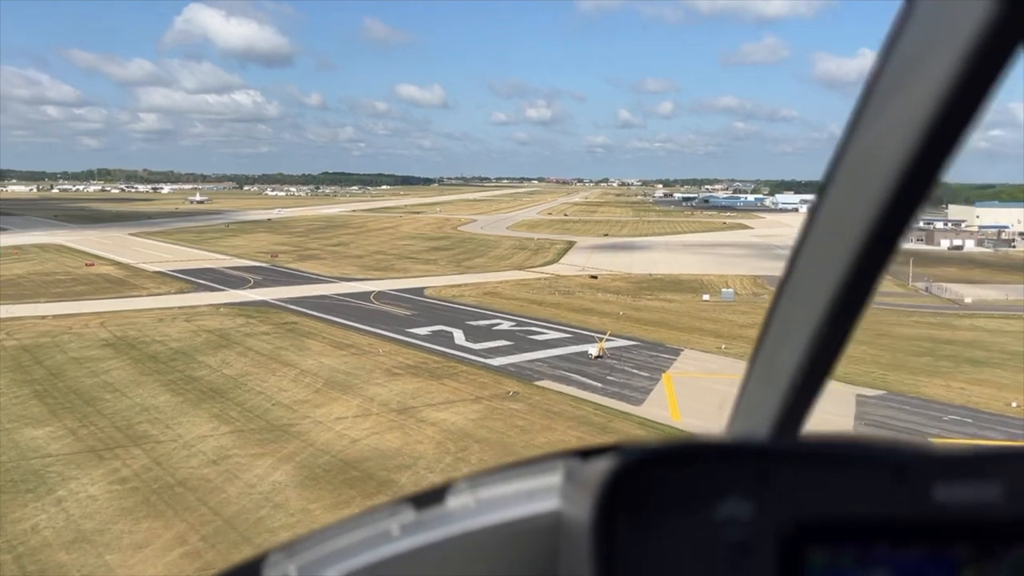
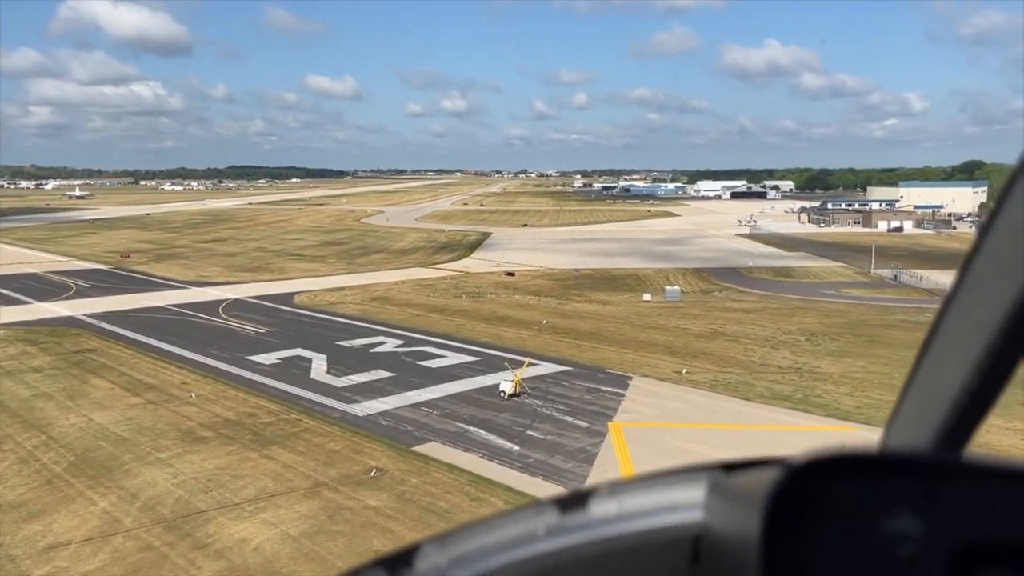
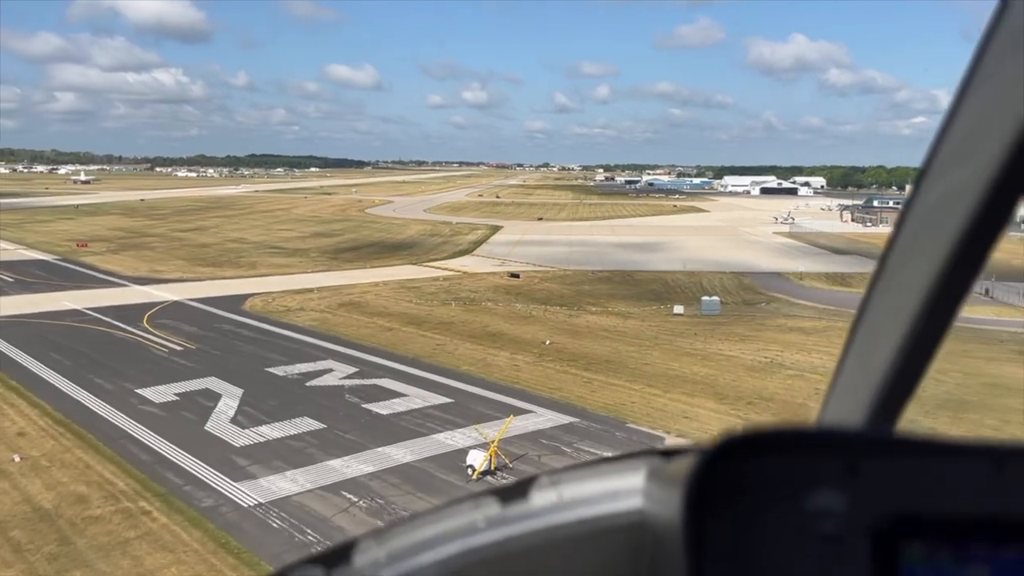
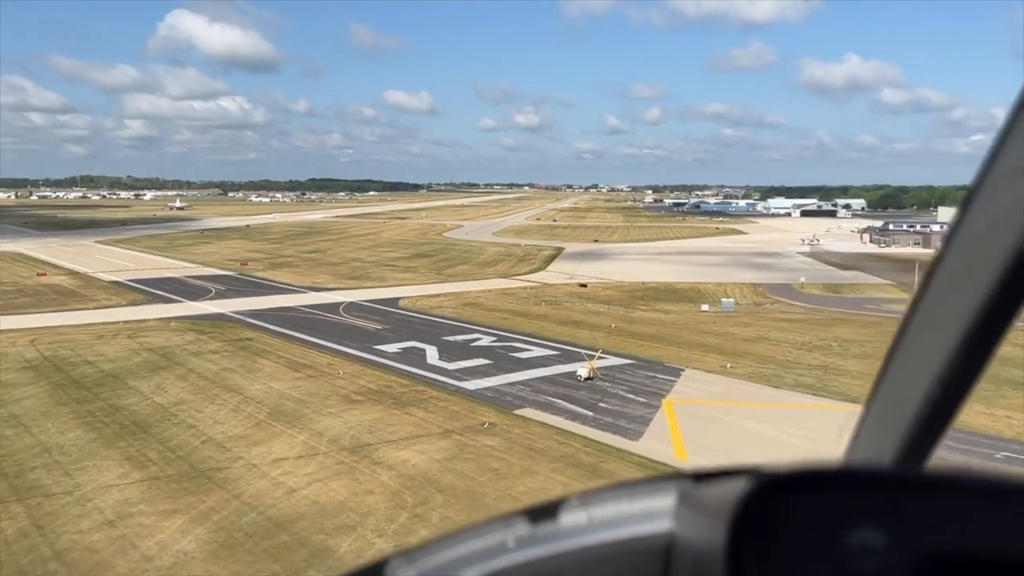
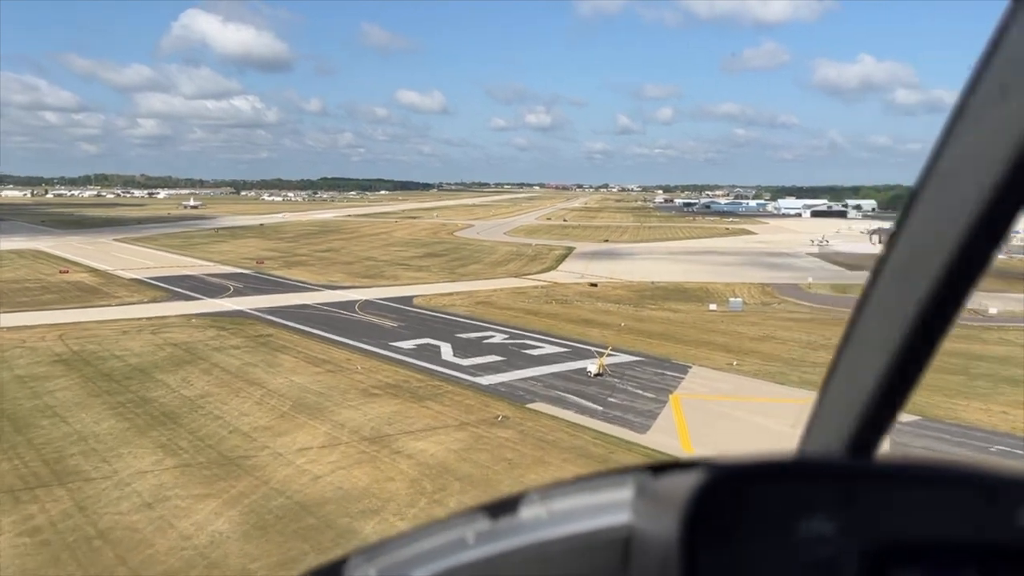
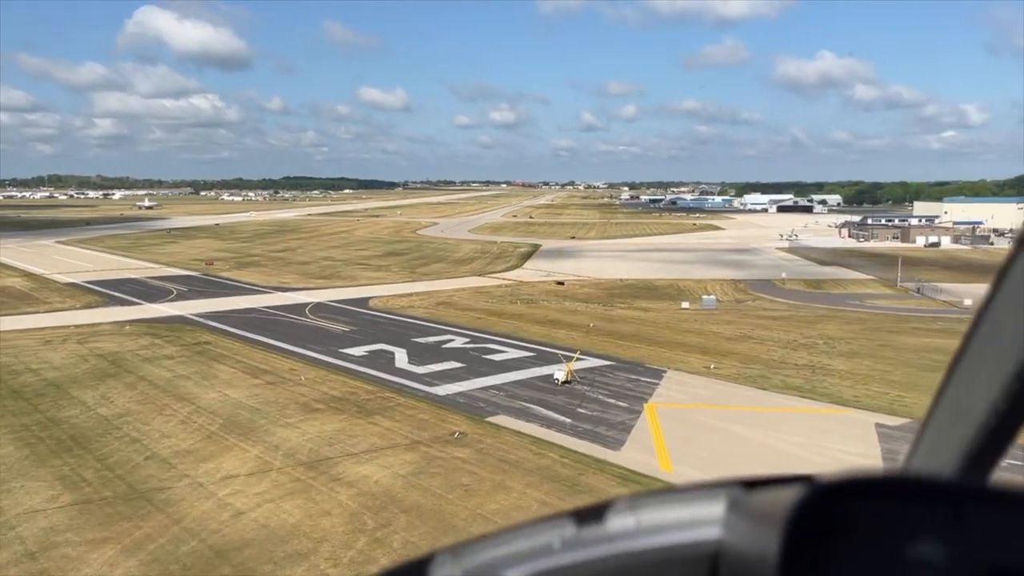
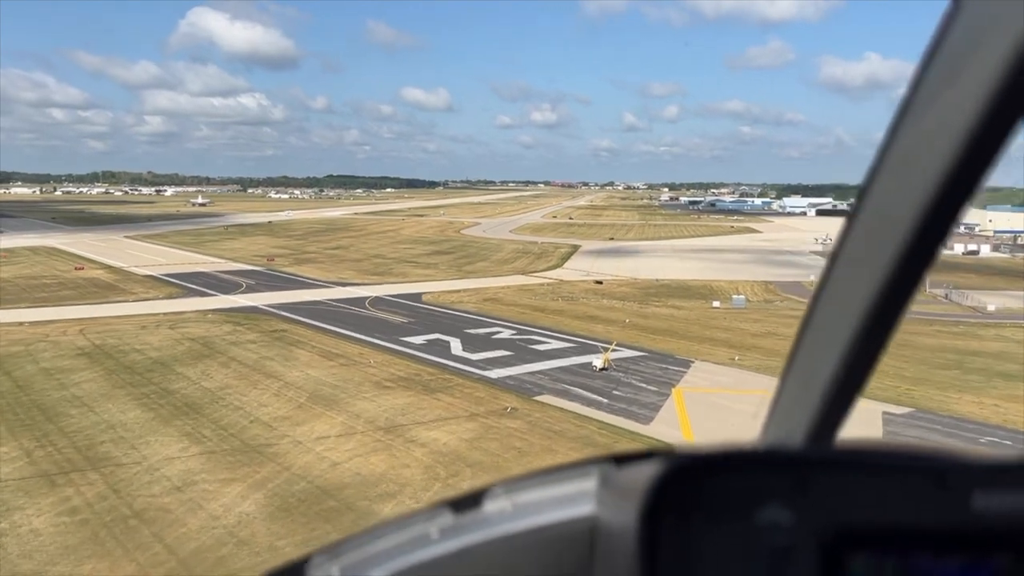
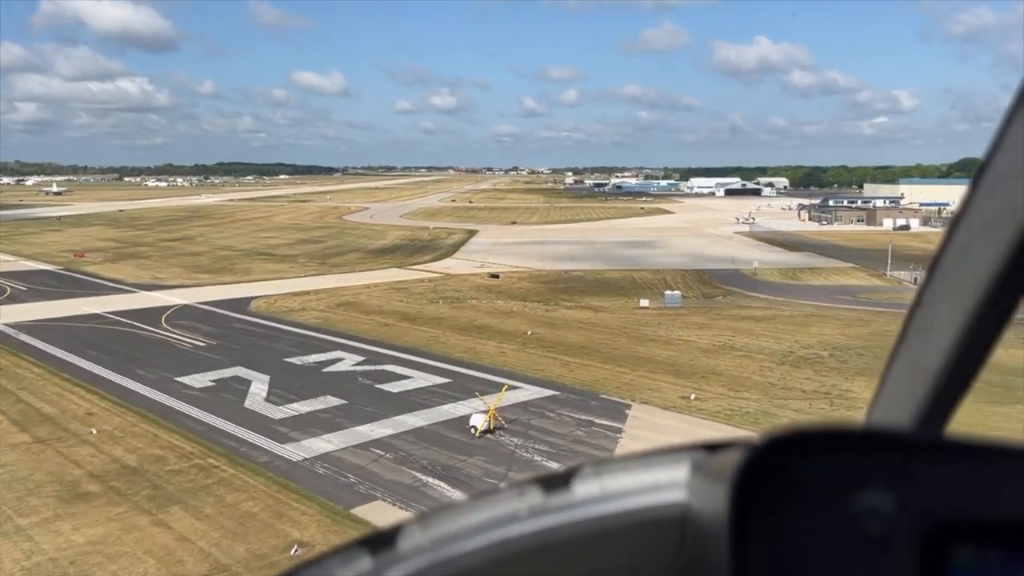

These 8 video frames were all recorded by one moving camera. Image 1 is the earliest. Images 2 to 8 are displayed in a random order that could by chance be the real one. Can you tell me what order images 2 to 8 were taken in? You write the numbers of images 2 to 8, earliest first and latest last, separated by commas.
7, 5, 4, 6, 2, 8, 3
